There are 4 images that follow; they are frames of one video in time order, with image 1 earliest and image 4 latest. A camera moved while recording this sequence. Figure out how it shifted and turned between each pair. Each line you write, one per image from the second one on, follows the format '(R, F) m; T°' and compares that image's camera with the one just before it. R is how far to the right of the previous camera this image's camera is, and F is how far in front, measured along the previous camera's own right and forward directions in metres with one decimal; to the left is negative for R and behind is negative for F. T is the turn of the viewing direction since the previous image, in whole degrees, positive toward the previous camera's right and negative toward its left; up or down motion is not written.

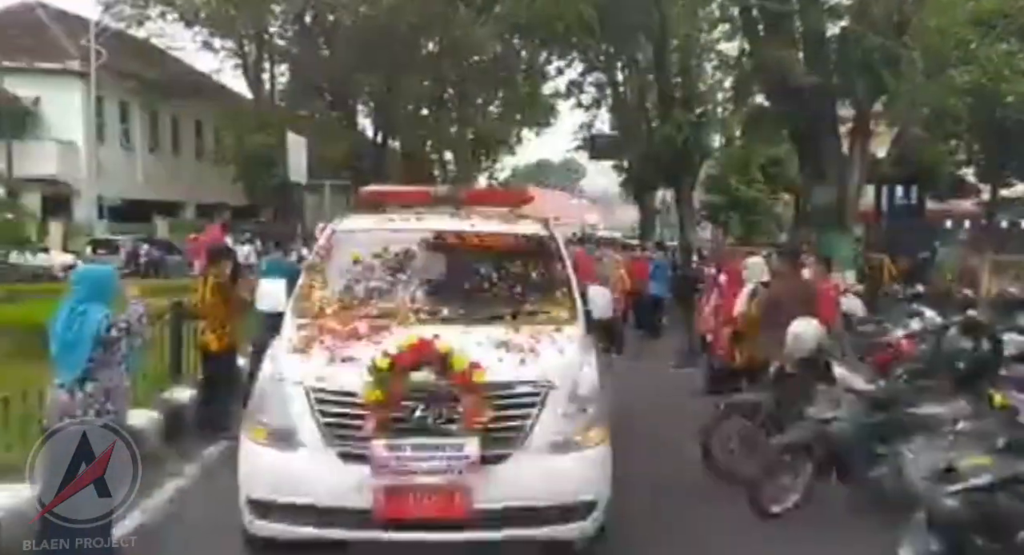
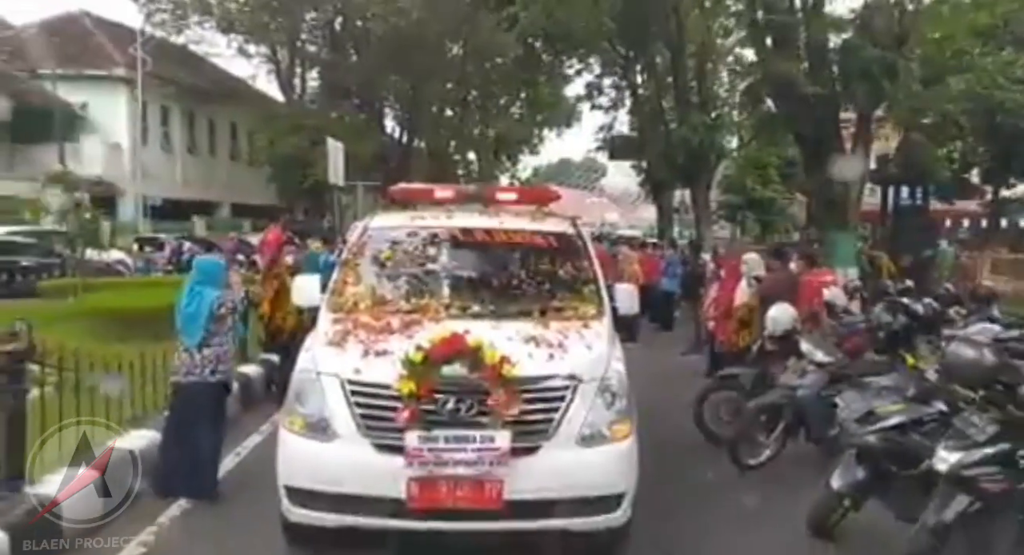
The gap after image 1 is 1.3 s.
(0.0, -0.7) m; -1°
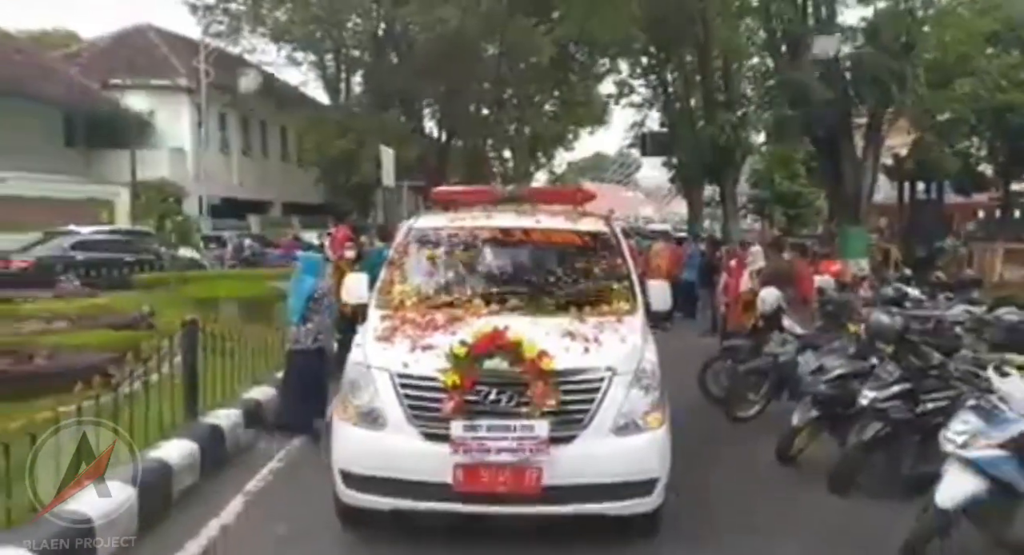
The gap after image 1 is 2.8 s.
(0.0, -0.9) m; -2°
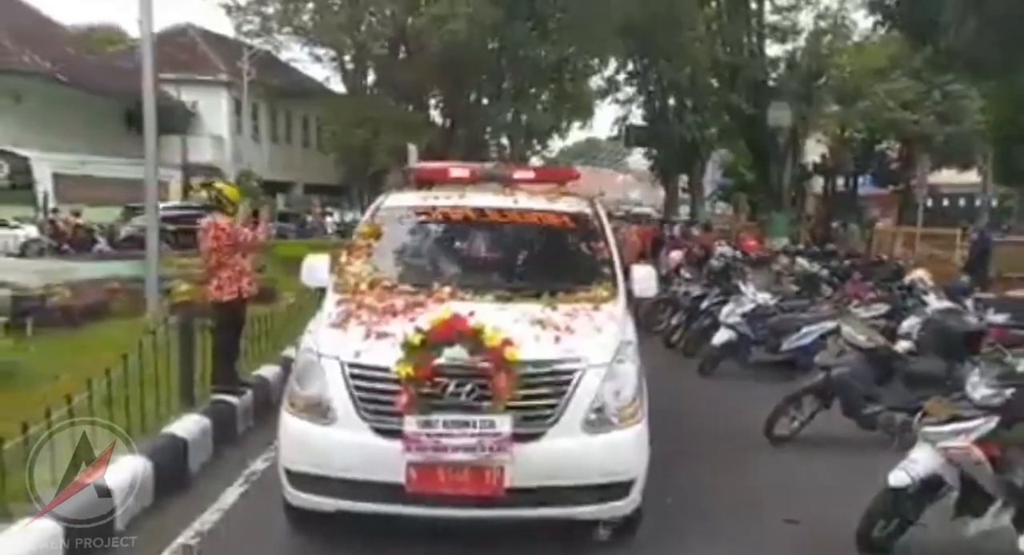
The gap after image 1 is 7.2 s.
(-0.1, -2.9) m; 0°
